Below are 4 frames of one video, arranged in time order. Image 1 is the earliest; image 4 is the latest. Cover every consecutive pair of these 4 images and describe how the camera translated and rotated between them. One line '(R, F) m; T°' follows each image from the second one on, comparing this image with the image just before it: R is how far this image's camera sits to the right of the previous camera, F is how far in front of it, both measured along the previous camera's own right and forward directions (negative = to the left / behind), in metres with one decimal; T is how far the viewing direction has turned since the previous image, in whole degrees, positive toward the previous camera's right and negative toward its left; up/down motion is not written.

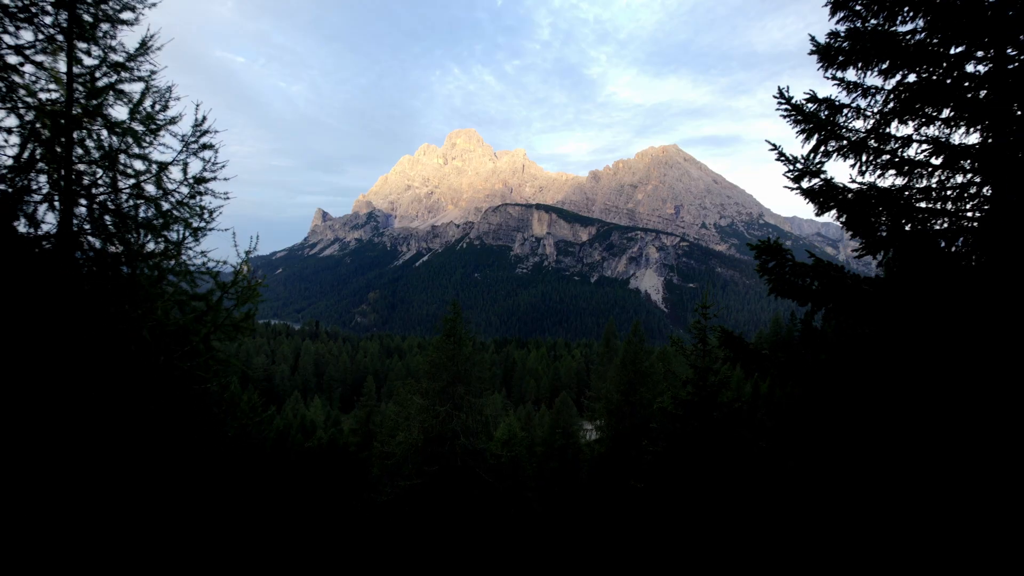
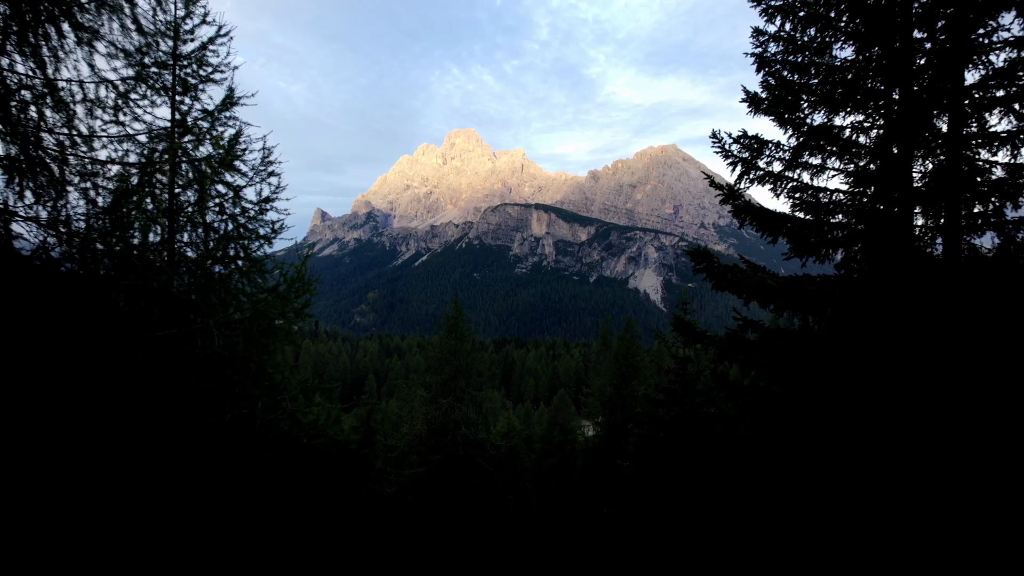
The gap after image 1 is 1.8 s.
(0.0, -1.2) m; 0°
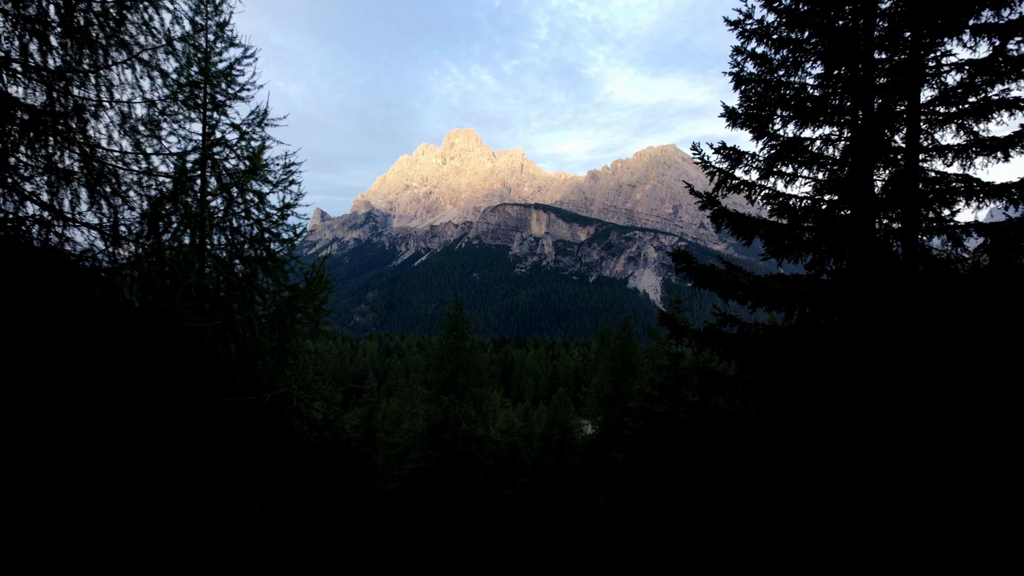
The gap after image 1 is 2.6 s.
(0.0, -0.5) m; 0°
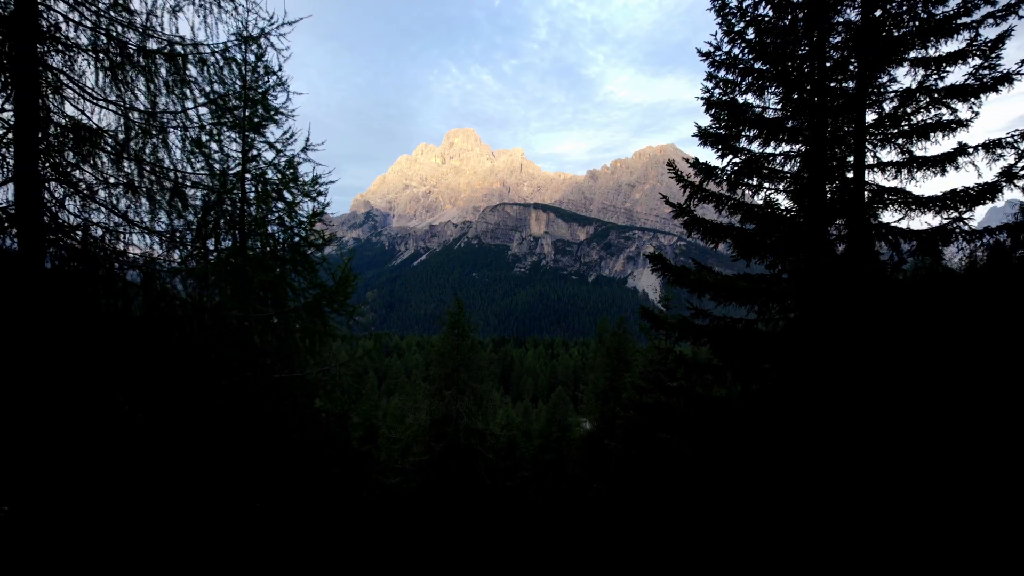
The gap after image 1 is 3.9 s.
(0.0, -0.9) m; 0°
